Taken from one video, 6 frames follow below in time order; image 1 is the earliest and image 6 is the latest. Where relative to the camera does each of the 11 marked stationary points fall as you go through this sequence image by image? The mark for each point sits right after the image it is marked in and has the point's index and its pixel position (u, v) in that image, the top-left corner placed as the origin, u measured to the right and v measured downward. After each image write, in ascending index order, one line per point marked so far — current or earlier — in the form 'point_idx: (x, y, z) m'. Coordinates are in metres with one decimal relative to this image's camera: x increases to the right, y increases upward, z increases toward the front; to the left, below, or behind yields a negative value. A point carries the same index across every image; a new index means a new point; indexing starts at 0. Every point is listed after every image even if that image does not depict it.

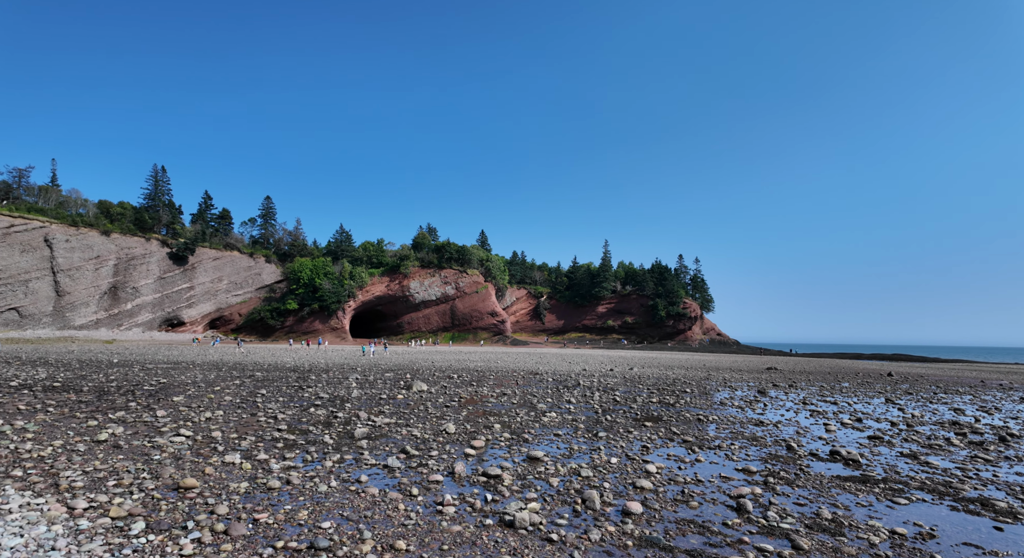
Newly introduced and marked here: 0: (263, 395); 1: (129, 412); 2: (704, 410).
0: (-7.7, -3.6, +18.6) m
1: (-9.0, -3.1, +14.1) m
2: (+5.0, -3.4, +15.6) m
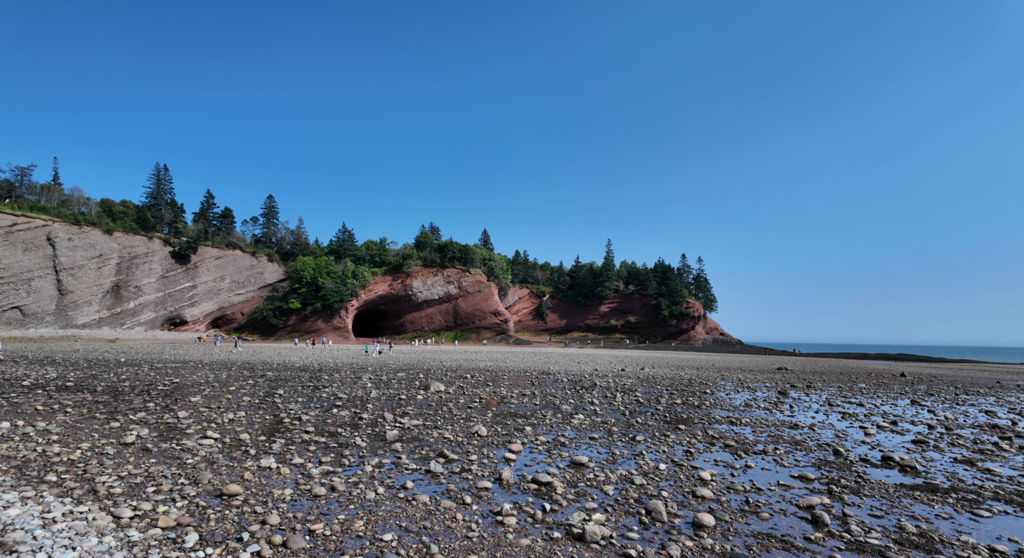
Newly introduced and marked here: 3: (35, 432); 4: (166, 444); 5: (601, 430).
0: (-7.1, -3.6, +18.4) m
1: (-8.4, -3.1, +13.8) m
2: (+5.6, -3.4, +15.4) m
3: (-8.7, -2.8, +10.9) m
4: (-5.7, -2.7, +9.8) m
5: (+1.8, -3.0, +11.8) m
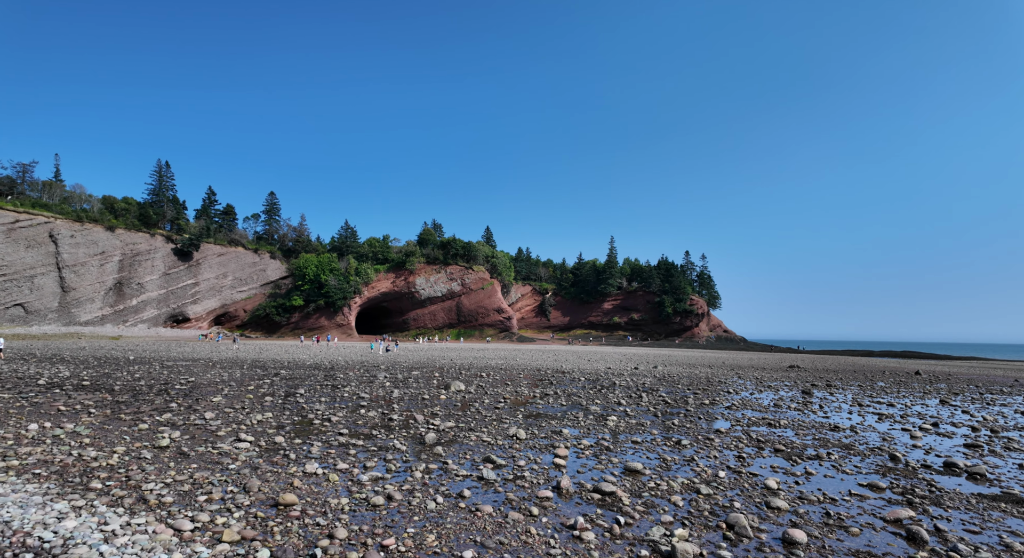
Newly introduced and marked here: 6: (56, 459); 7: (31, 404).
0: (-6.4, -3.6, +18.1) m
1: (-7.7, -3.1, +13.6) m
2: (+6.4, -3.4, +15.1) m
3: (-8.0, -2.8, +10.6) m
4: (-5.0, -2.7, +9.5) m
5: (+2.5, -3.0, +11.5) m
6: (-6.7, -2.6, +8.7) m
7: (-11.9, -3.1, +14.7) m
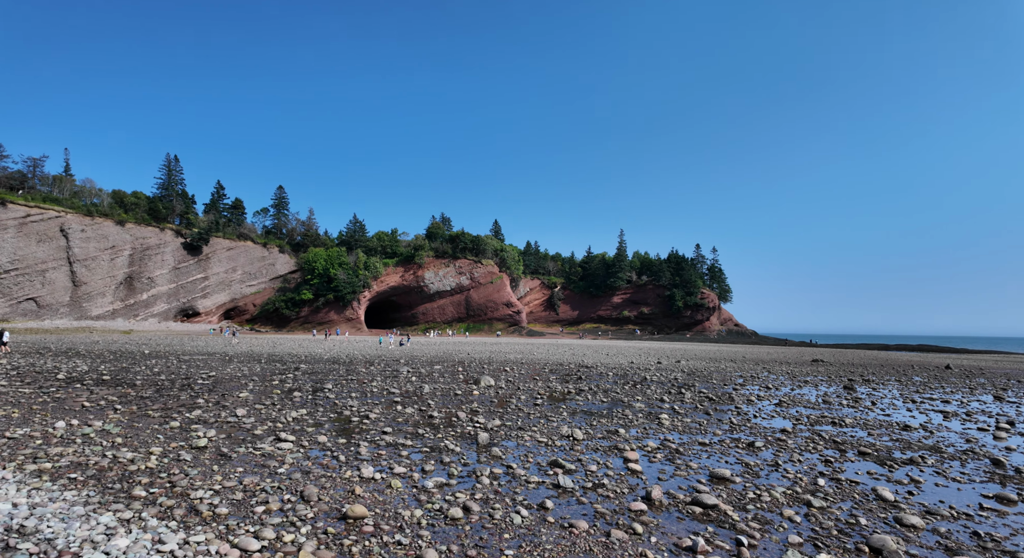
0: (-5.3, -3.3, +17.5) m
1: (-6.7, -2.9, +13.0) m
2: (+7.4, -3.2, +14.3) m
3: (-7.0, -2.6, +10.0) m
4: (-4.0, -2.5, +8.9) m
5: (+3.4, -2.8, +10.8) m
6: (-5.7, -2.5, +8.1) m
7: (-10.9, -2.9, +14.2) m
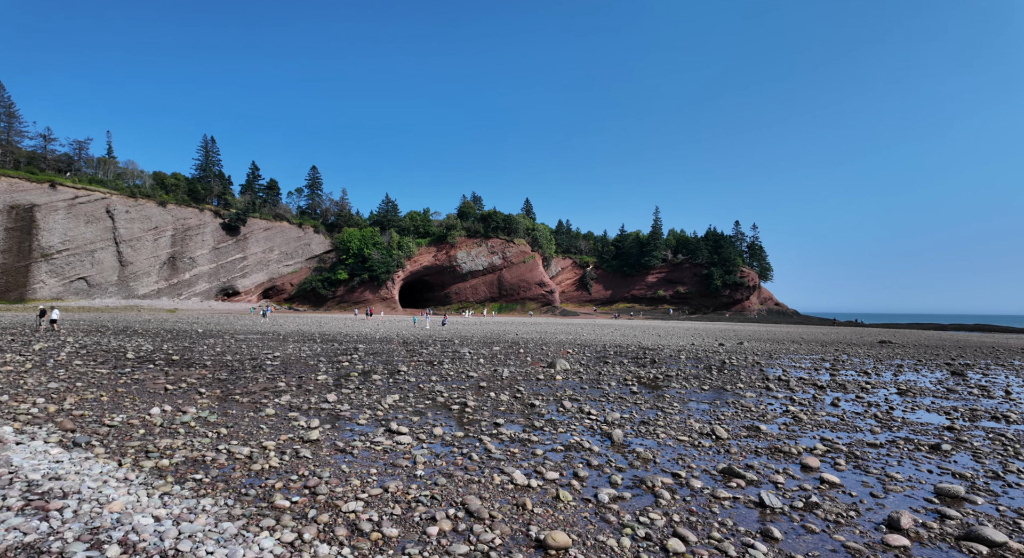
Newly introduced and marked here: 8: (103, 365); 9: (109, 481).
0: (-2.9, -2.7, +16.8) m
1: (-4.5, -2.4, +12.3) m
2: (+9.6, -2.6, +13.0) m
3: (-5.0, -2.3, +9.3) m
4: (-2.1, -2.2, +8.1) m
5: (+5.5, -2.4, +9.6) m
6: (-3.8, -2.2, +7.4) m
7: (-8.7, -2.4, +13.7) m
8: (-11.5, -2.4, +16.7) m
9: (-4.8, -2.4, +7.1) m
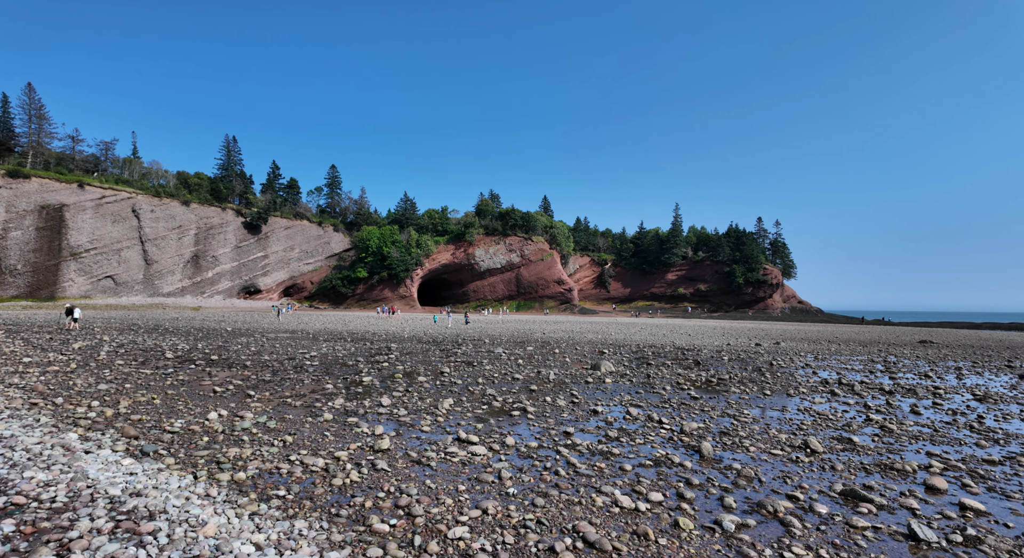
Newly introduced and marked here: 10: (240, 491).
0: (-1.6, -2.7, +16.3) m
1: (-3.3, -2.4, +11.9) m
2: (+10.8, -2.6, +12.2) m
3: (-3.9, -2.3, +9.0) m
4: (-1.0, -2.2, +7.6) m
5: (+6.6, -2.4, +9.0) m
6: (-2.8, -2.2, +7.0) m
7: (-7.5, -2.4, +13.4) m
8: (-10.2, -2.4, +16.5) m
9: (-3.8, -2.4, +6.7) m
10: (-3.2, -2.3, +6.6) m
